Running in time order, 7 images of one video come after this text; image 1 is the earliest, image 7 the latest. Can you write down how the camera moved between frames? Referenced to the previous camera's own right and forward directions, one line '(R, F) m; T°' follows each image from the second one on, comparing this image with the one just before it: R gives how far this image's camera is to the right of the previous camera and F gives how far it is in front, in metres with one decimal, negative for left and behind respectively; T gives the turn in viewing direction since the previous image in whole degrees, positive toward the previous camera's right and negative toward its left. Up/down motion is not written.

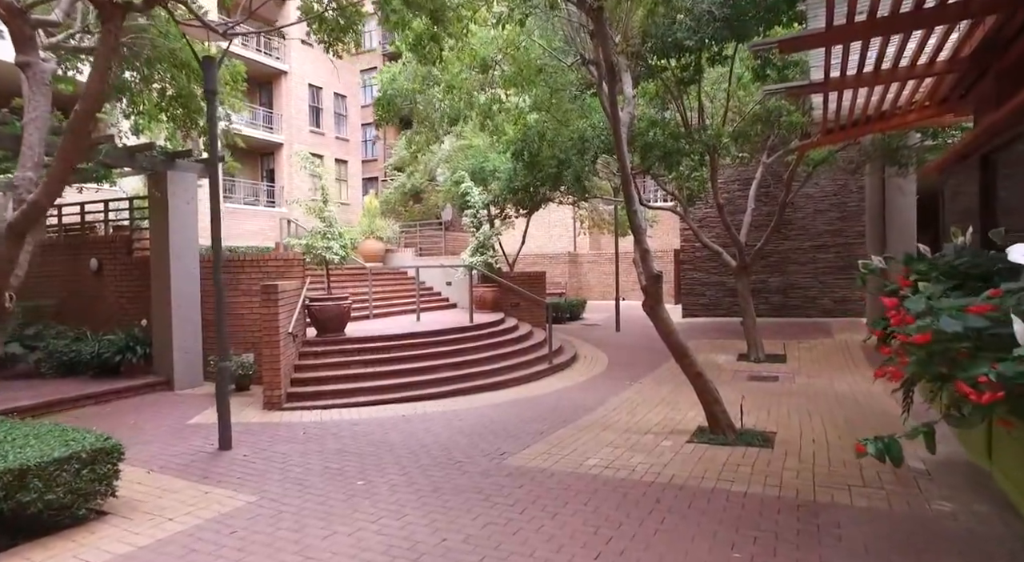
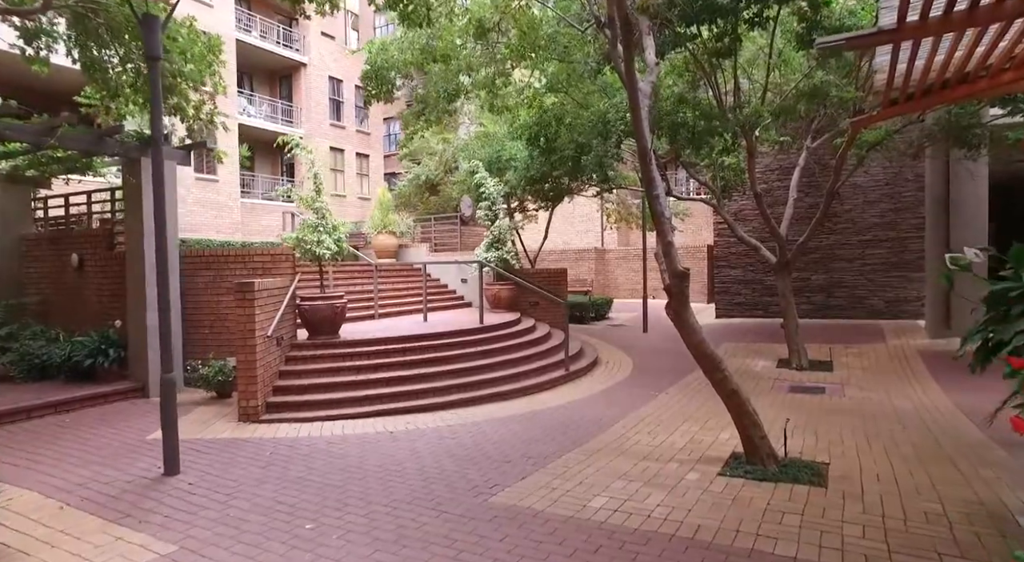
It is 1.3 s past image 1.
(+0.3, +1.0) m; -3°
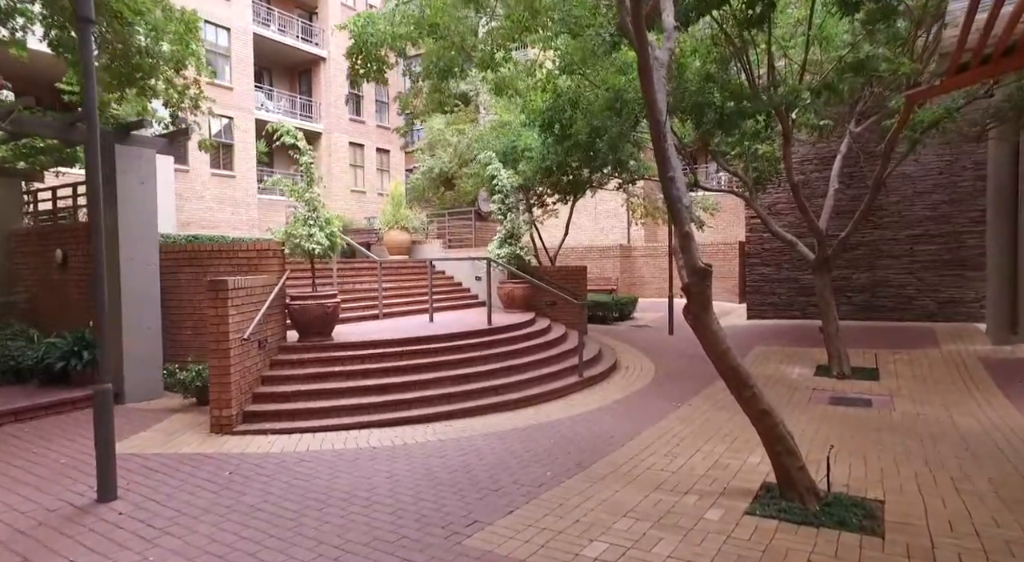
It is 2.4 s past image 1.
(+0.3, +0.8) m; -3°
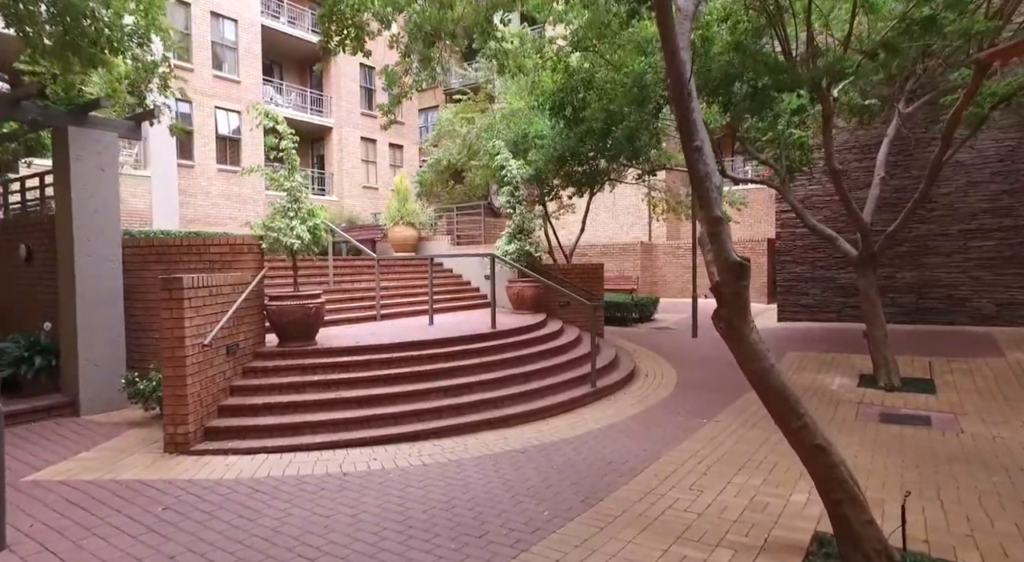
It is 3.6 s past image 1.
(+0.2, +0.9) m; -2°
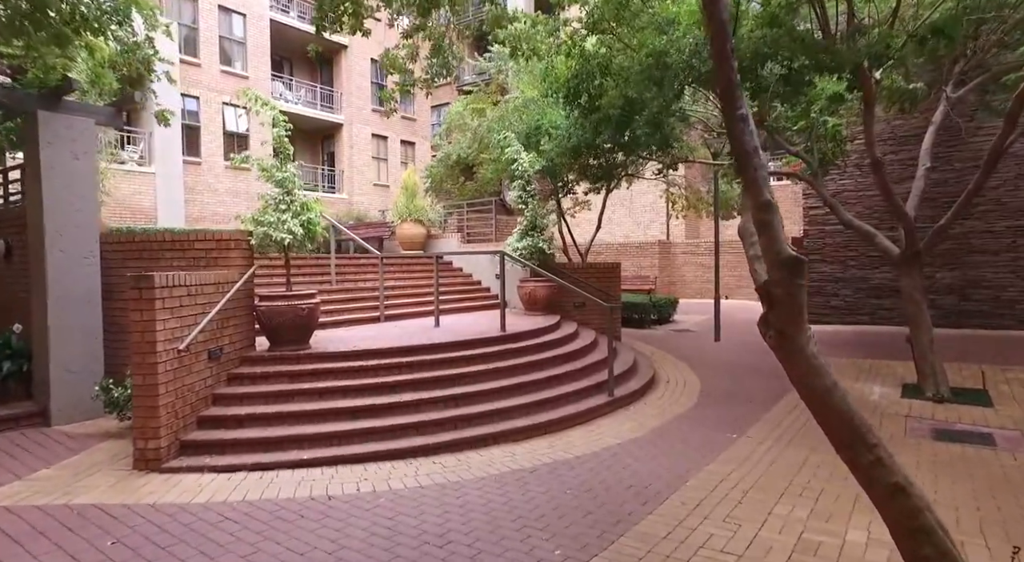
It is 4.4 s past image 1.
(+0.1, +0.6) m; -1°
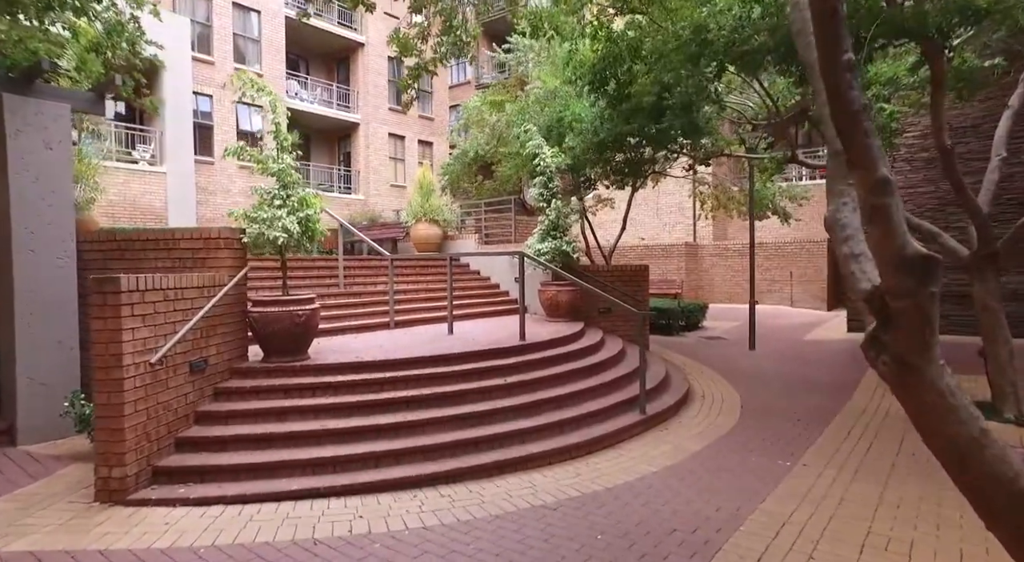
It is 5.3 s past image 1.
(0.0, +0.8) m; -2°
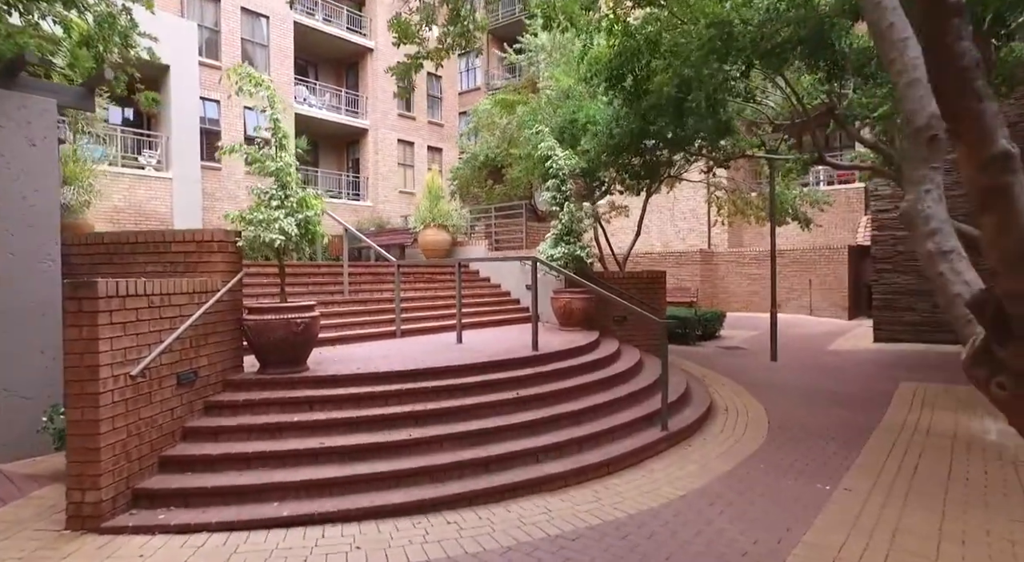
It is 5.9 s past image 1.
(0.0, +0.4) m; -1°
